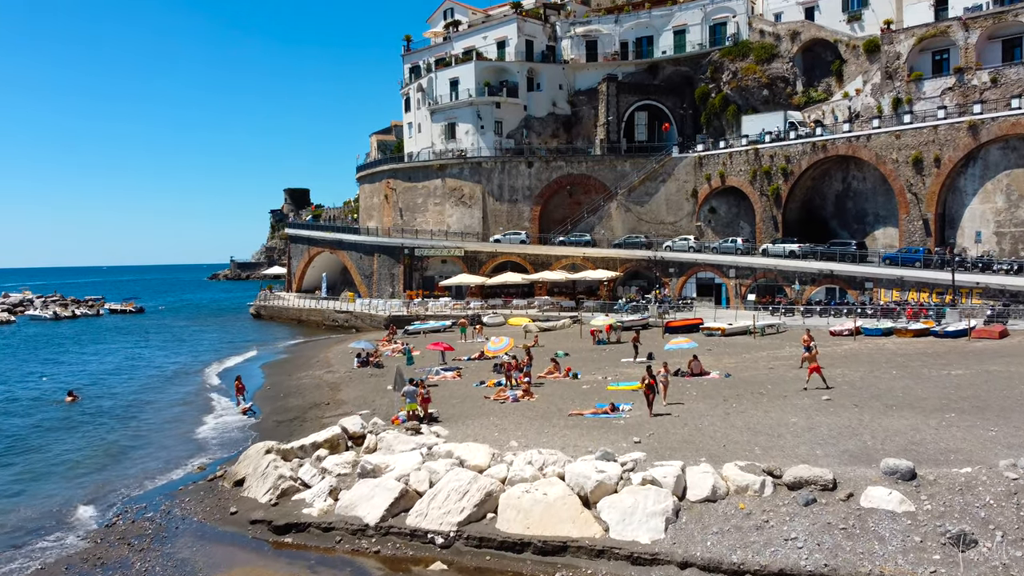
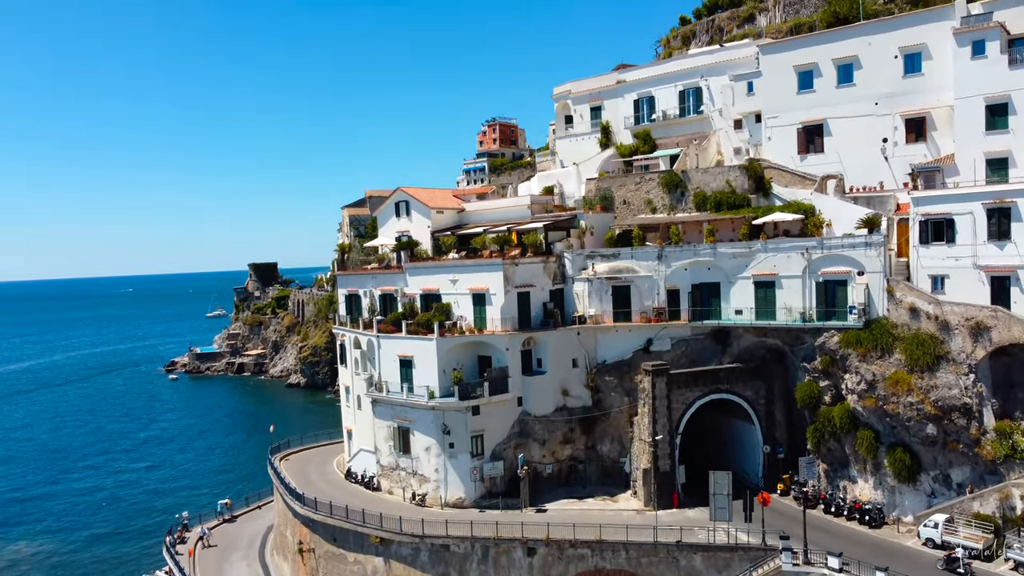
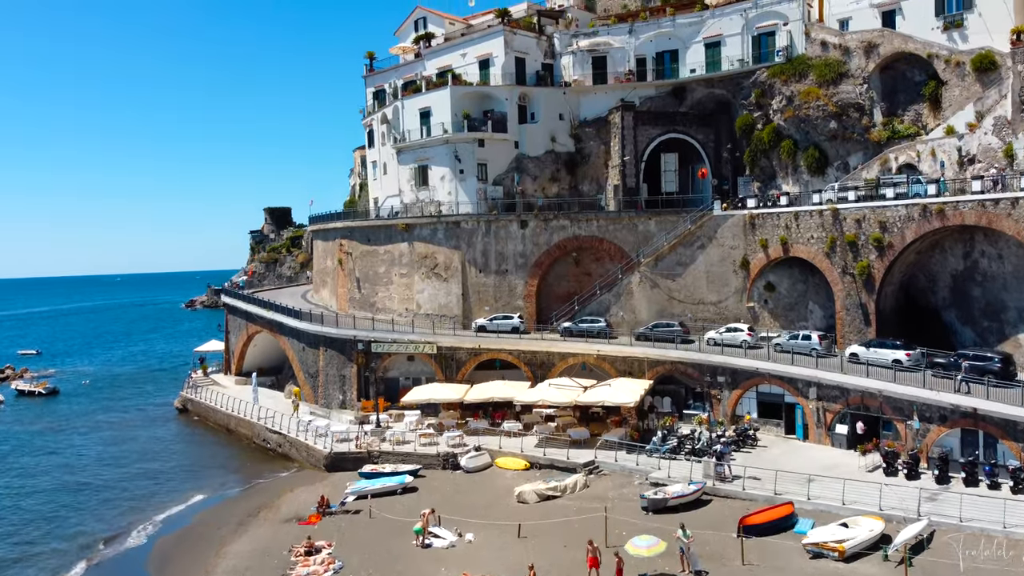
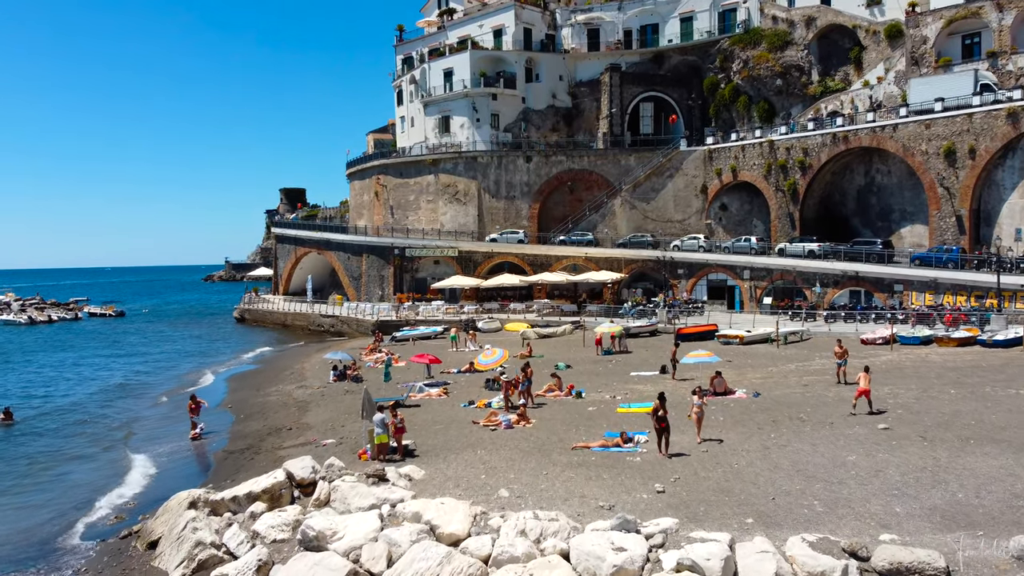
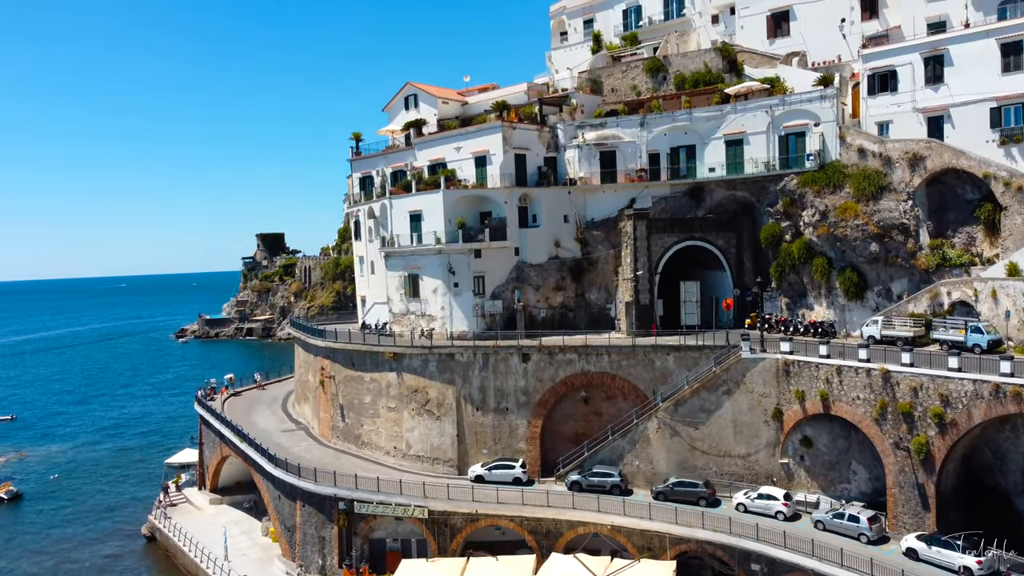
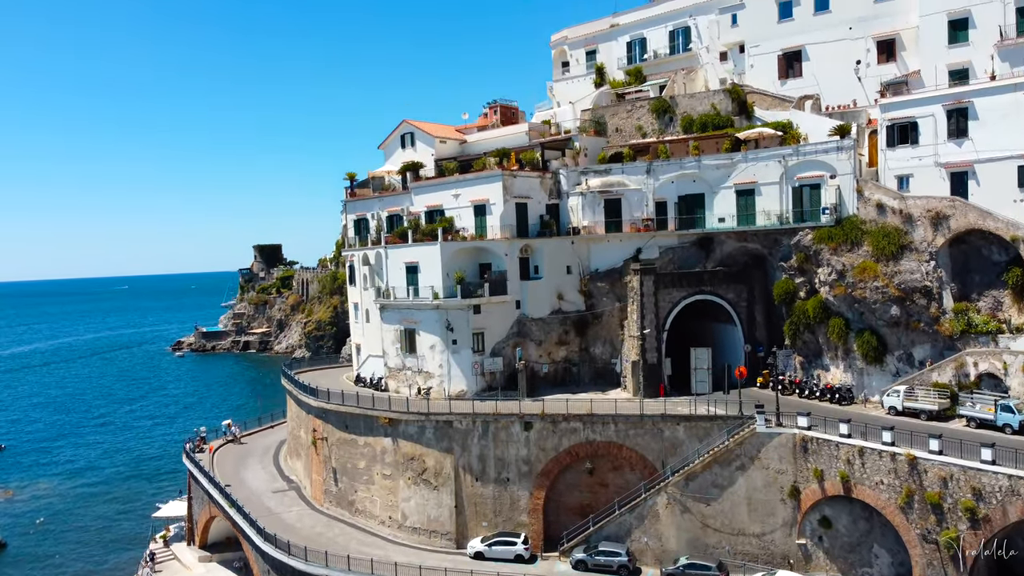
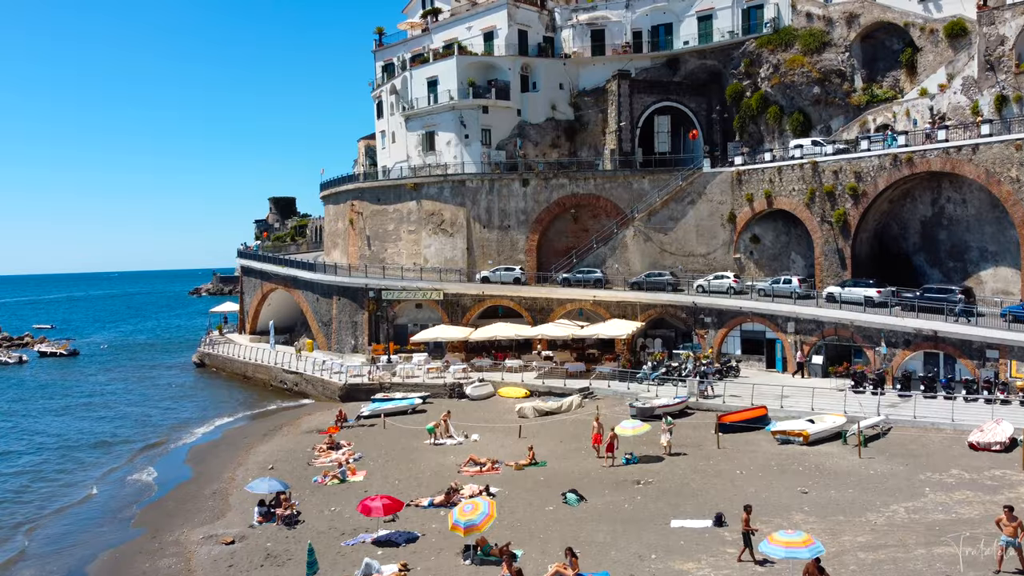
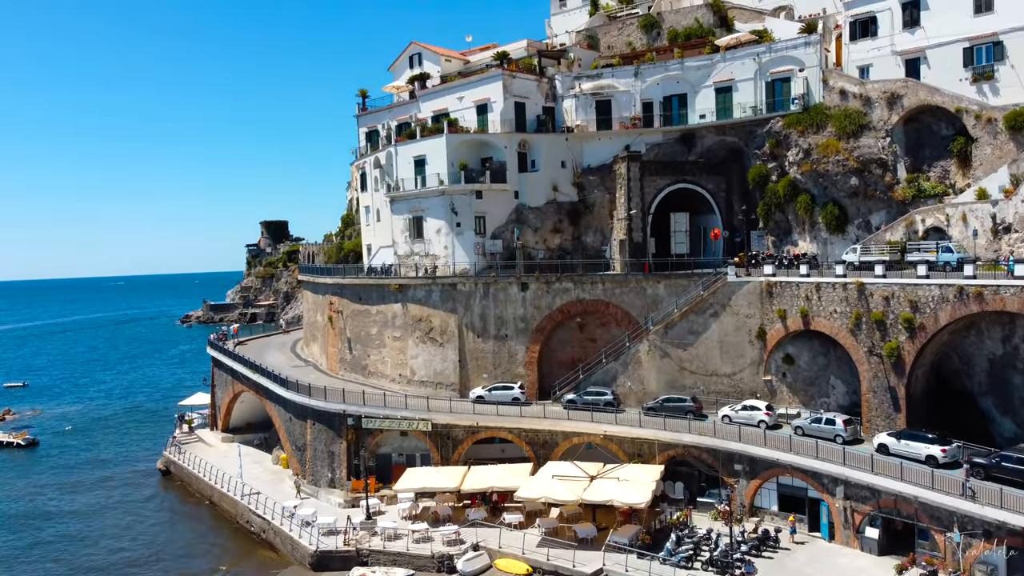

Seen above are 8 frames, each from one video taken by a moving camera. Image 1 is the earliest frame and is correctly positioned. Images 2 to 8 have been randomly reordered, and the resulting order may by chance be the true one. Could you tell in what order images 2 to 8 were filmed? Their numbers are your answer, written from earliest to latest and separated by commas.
4, 7, 3, 8, 5, 6, 2
